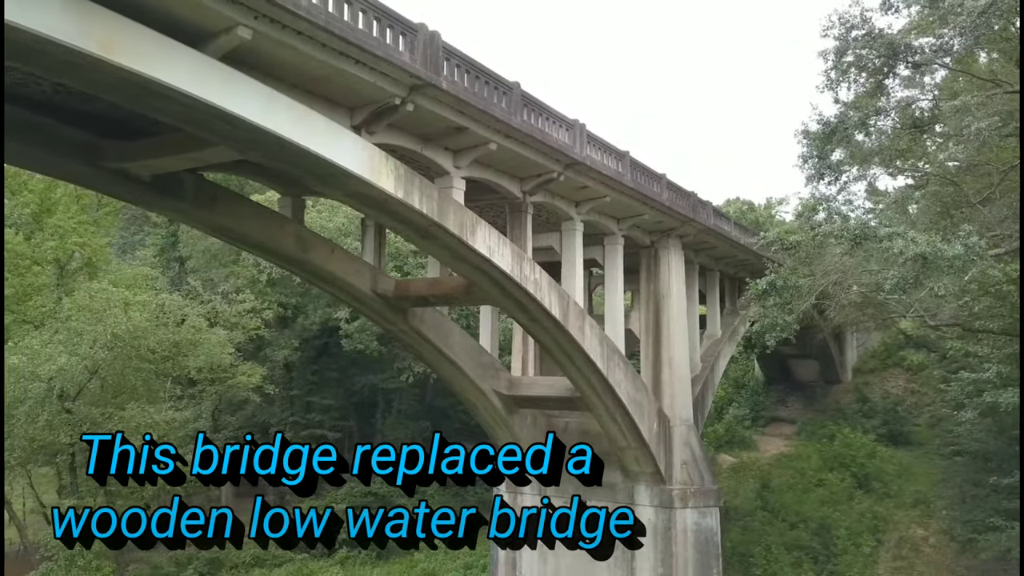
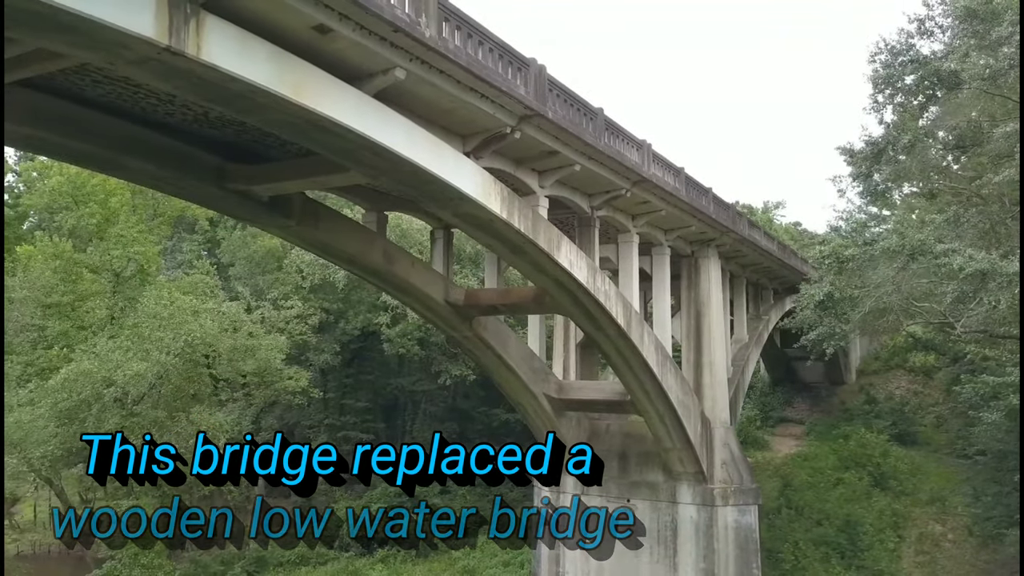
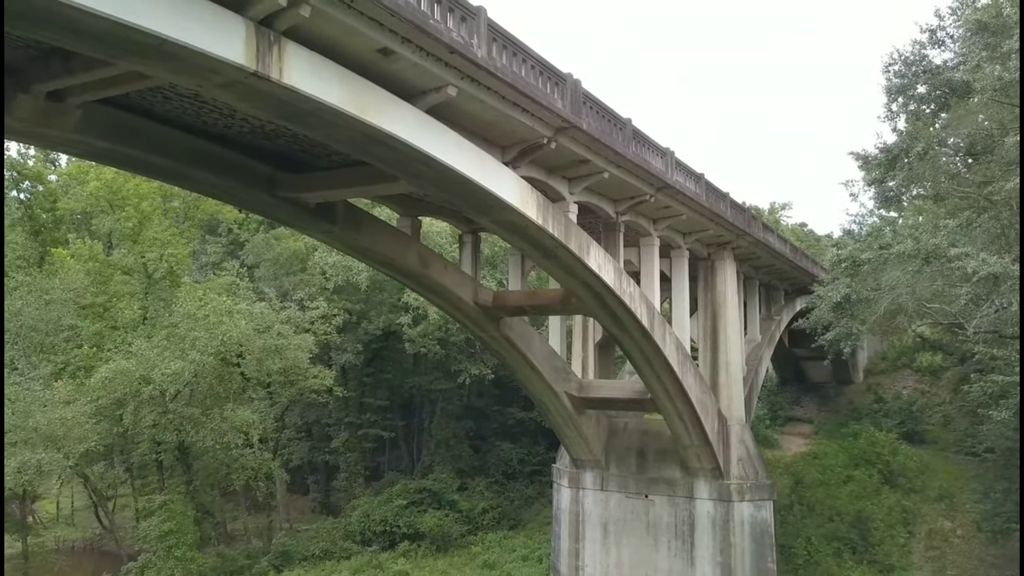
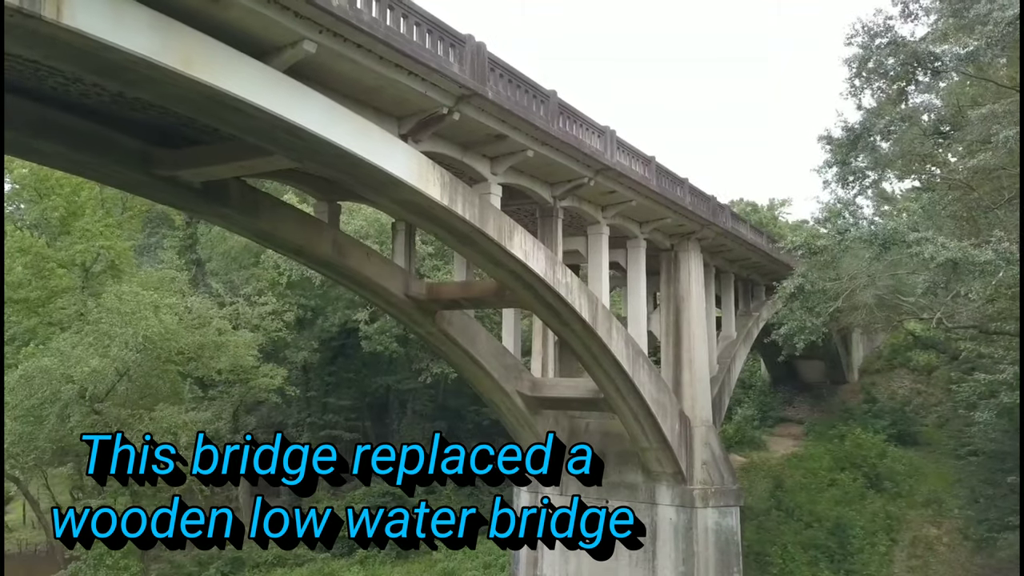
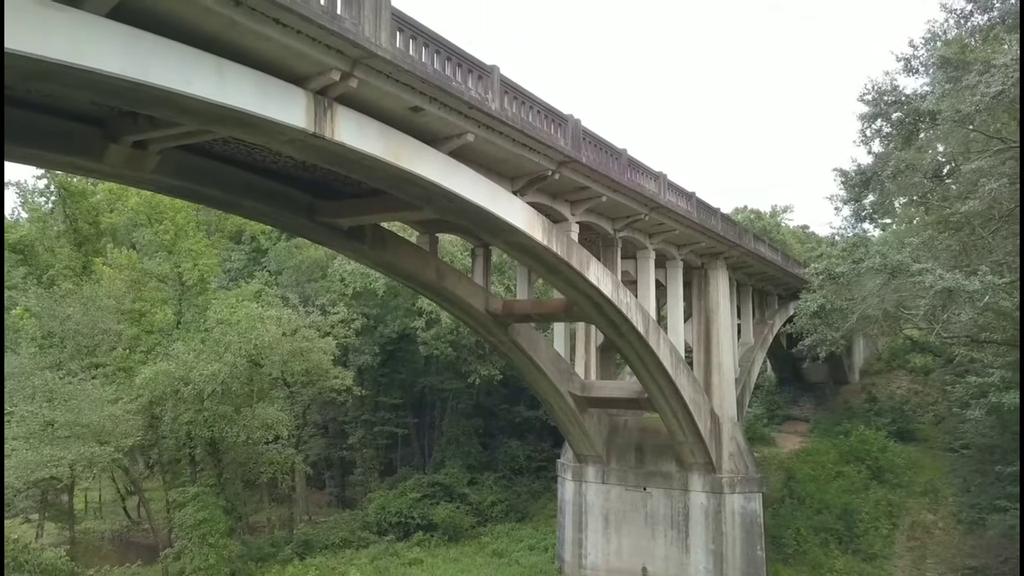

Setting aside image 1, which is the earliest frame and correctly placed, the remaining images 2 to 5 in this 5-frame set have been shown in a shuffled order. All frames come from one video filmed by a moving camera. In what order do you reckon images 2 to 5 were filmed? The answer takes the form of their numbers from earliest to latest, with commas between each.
4, 2, 3, 5
